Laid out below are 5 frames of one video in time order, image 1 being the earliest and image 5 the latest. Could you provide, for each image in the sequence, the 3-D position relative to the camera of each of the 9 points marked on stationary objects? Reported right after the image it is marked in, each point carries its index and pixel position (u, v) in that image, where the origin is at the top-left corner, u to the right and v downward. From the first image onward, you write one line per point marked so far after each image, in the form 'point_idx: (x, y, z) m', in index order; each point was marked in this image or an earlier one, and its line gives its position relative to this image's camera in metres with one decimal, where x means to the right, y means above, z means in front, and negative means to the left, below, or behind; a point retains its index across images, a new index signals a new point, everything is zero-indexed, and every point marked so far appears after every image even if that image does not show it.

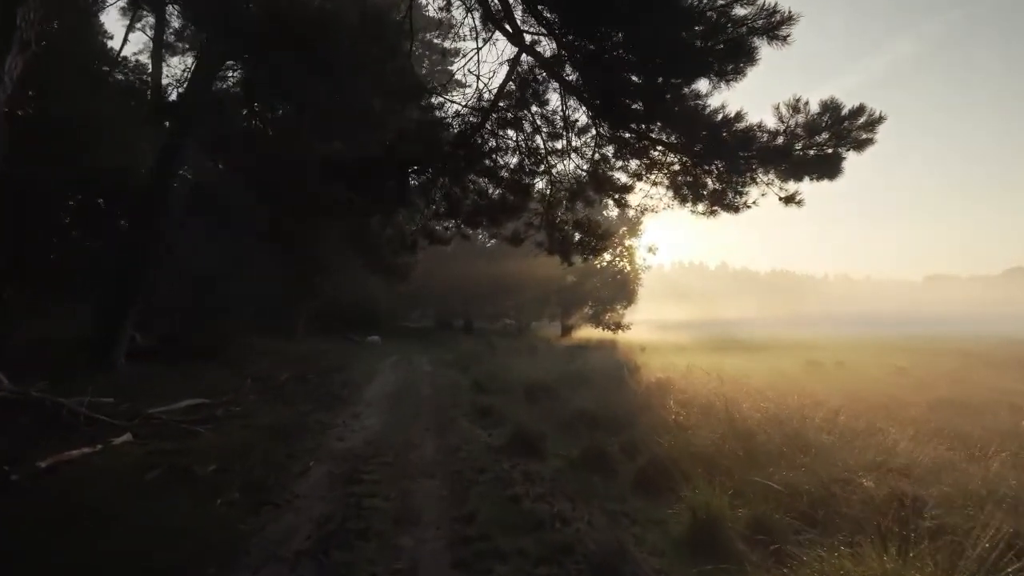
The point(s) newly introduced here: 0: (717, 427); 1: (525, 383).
0: (+3.5, -2.4, +11.5) m
1: (+0.2, -2.6, +18.5) m
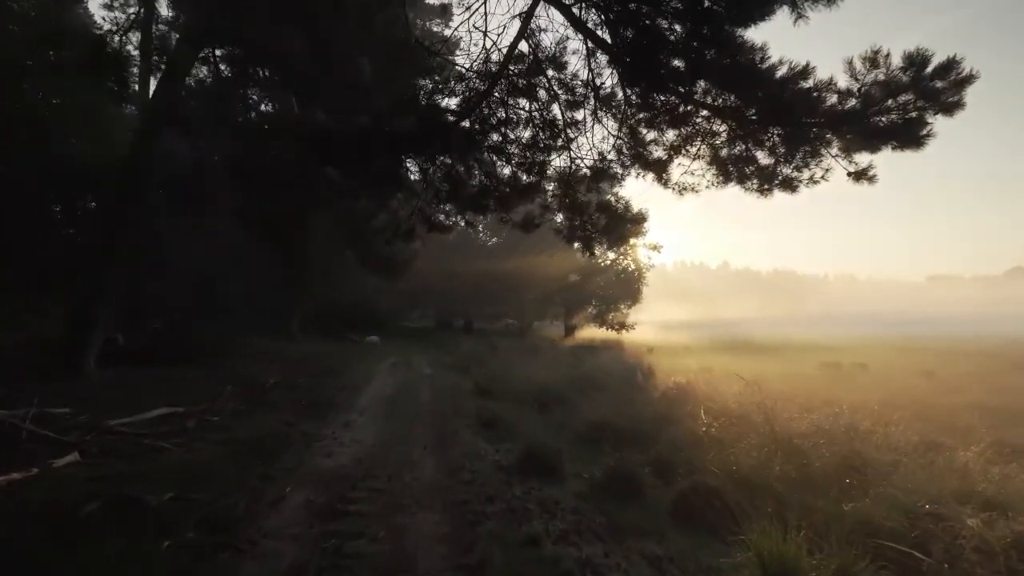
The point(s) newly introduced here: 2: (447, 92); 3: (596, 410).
0: (+3.6, -2.3, +10.0) m
1: (+0.4, -2.5, +17.0) m
2: (-0.9, +2.7, +9.1) m
3: (+1.8, -2.5, +13.5) m
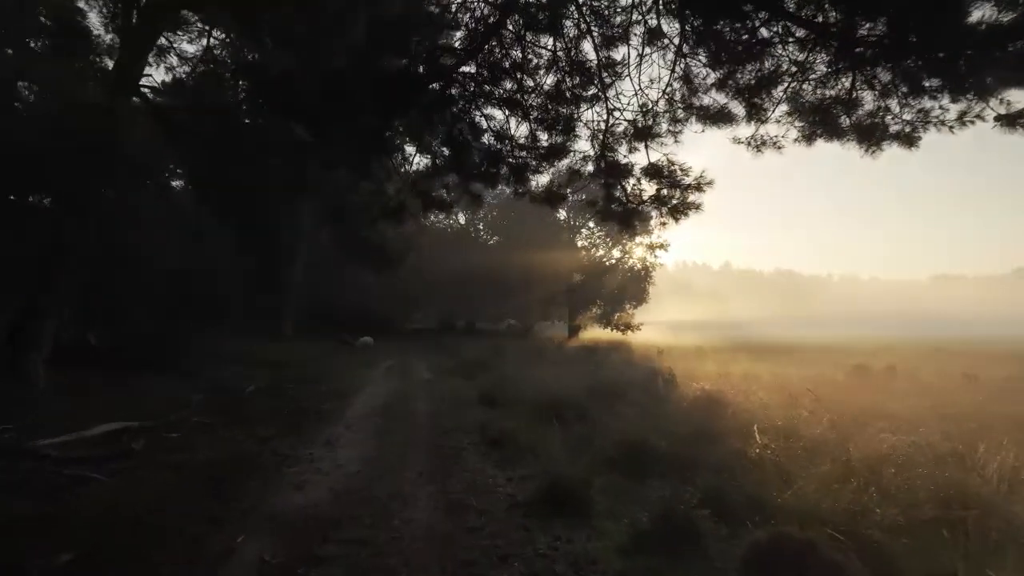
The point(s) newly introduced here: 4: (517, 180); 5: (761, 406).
0: (+3.8, -2.2, +8.1) m
1: (+0.6, -2.4, +15.1) m
2: (-0.7, +2.8, +7.2) m
3: (+2.0, -2.4, +11.5) m
4: (+0.1, +1.3, +7.9) m
5: (+5.2, -2.5, +14.0) m
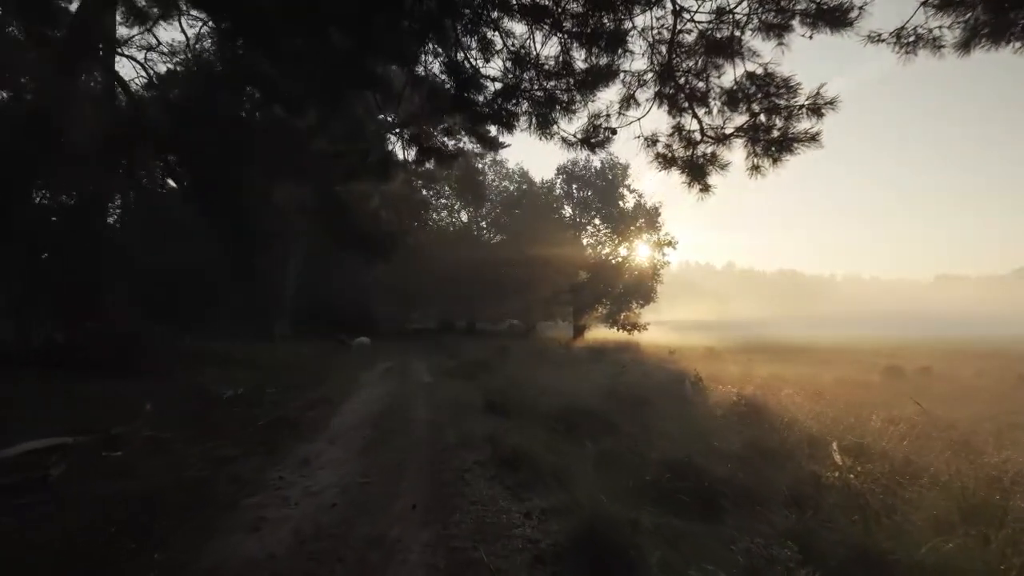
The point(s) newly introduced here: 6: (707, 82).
0: (+4.0, -2.0, +6.2) m
1: (+0.8, -2.2, +13.2) m
2: (-0.5, +3.0, +5.3) m
3: (+2.2, -2.2, +9.6) m
4: (+0.2, +1.4, +6.0) m
5: (+5.4, -2.3, +12.1) m
6: (+1.5, +1.6, +5.7) m
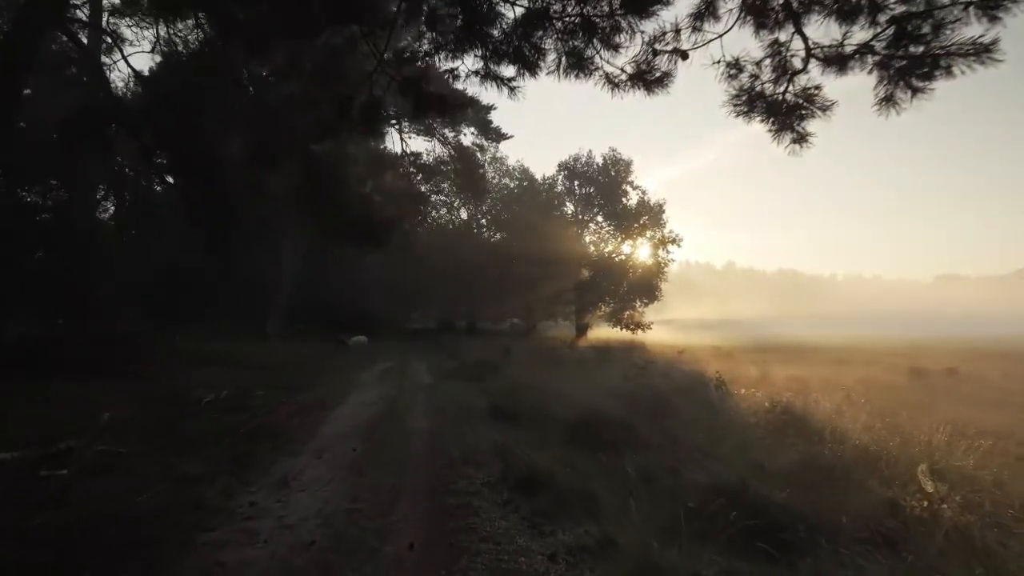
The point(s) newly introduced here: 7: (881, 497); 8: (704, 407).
0: (+4.2, -1.9, +4.9) m
1: (+0.9, -2.1, +11.9) m
2: (-0.3, +3.1, +4.0) m
3: (+2.3, -2.1, +8.3) m
4: (+0.4, +1.5, +4.7) m
5: (+5.6, -2.2, +10.8) m
6: (+1.7, +1.7, +4.5) m
7: (+3.6, -2.0, +6.5) m
8: (+3.7, -2.2, +12.6) m
